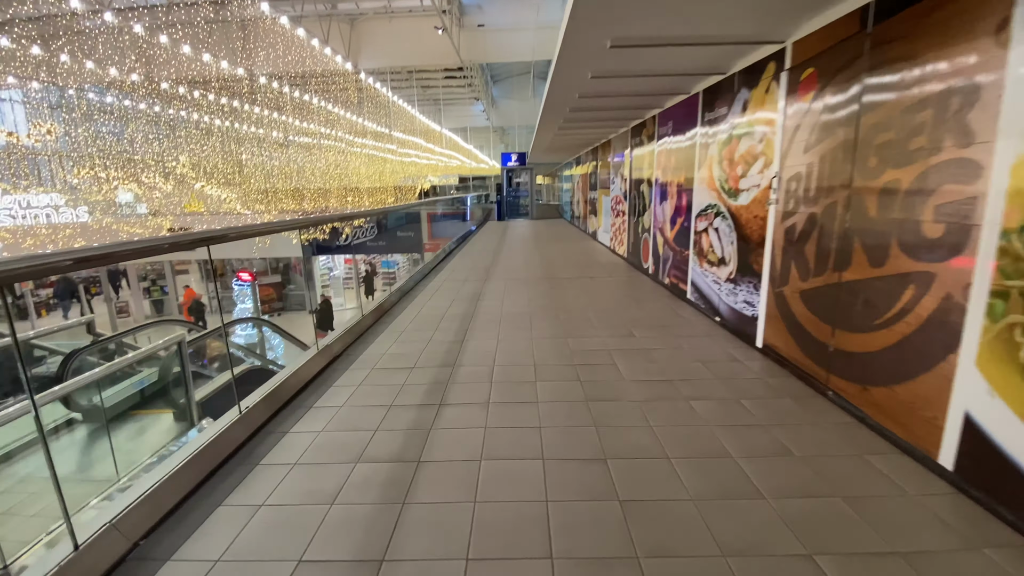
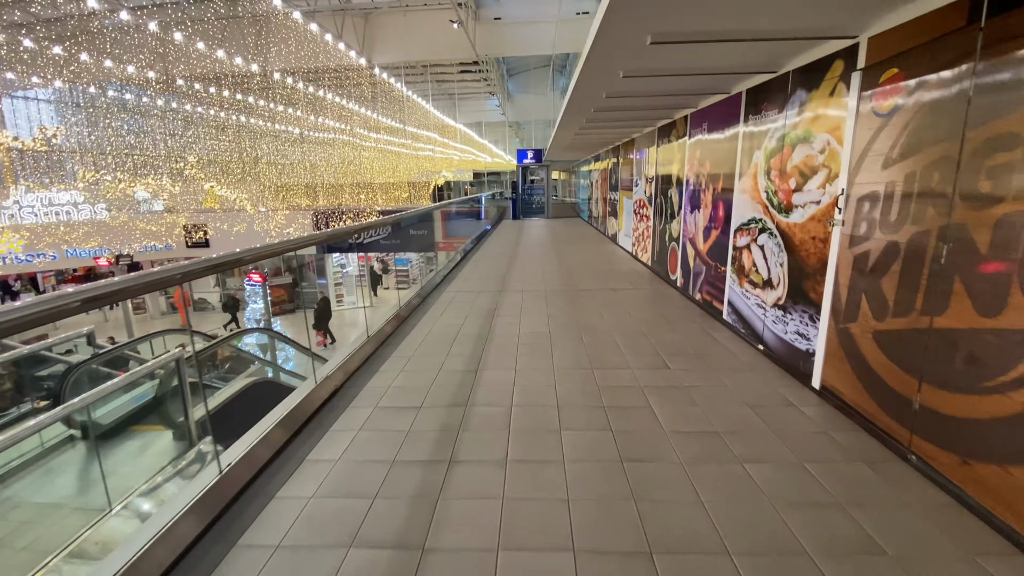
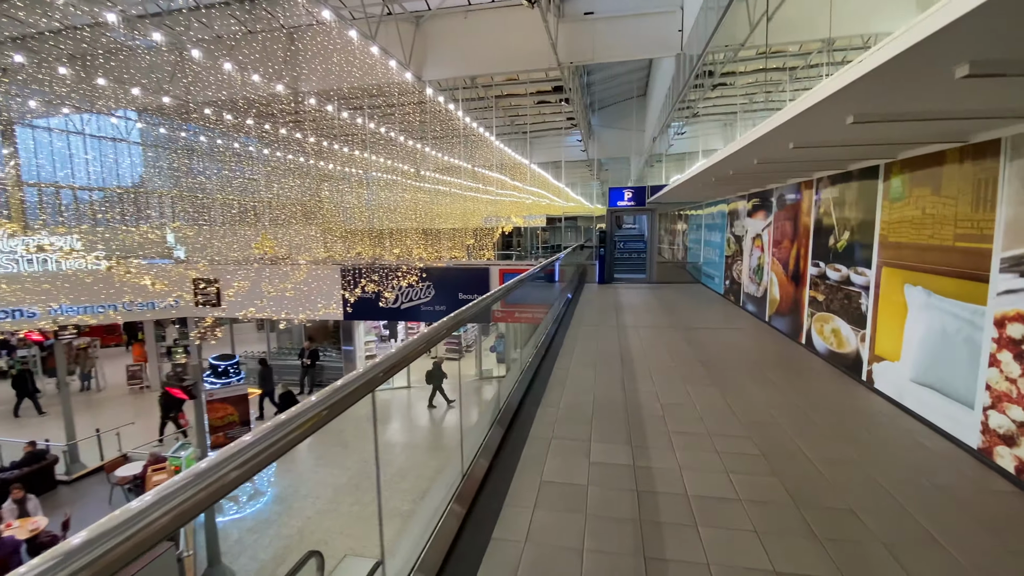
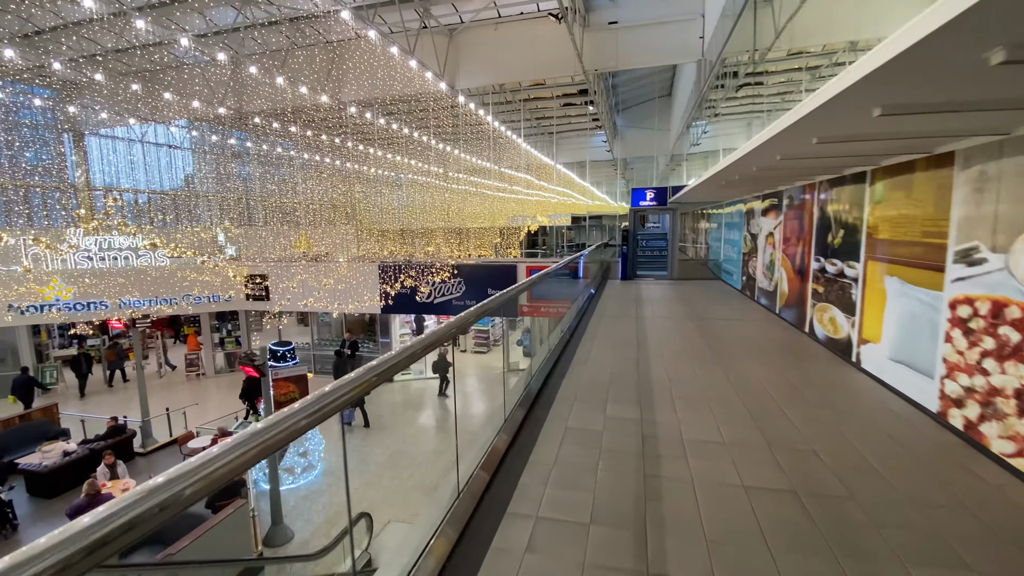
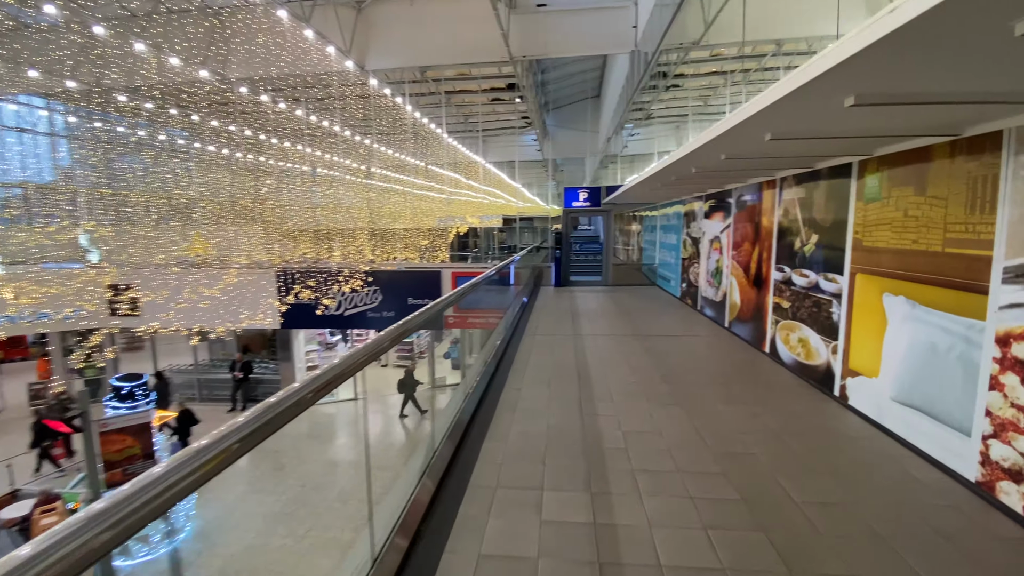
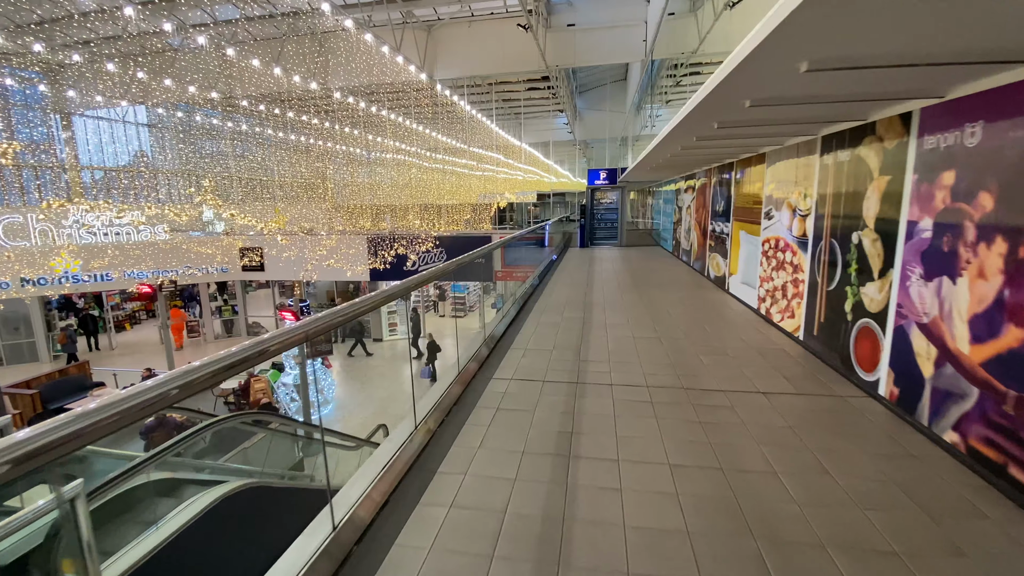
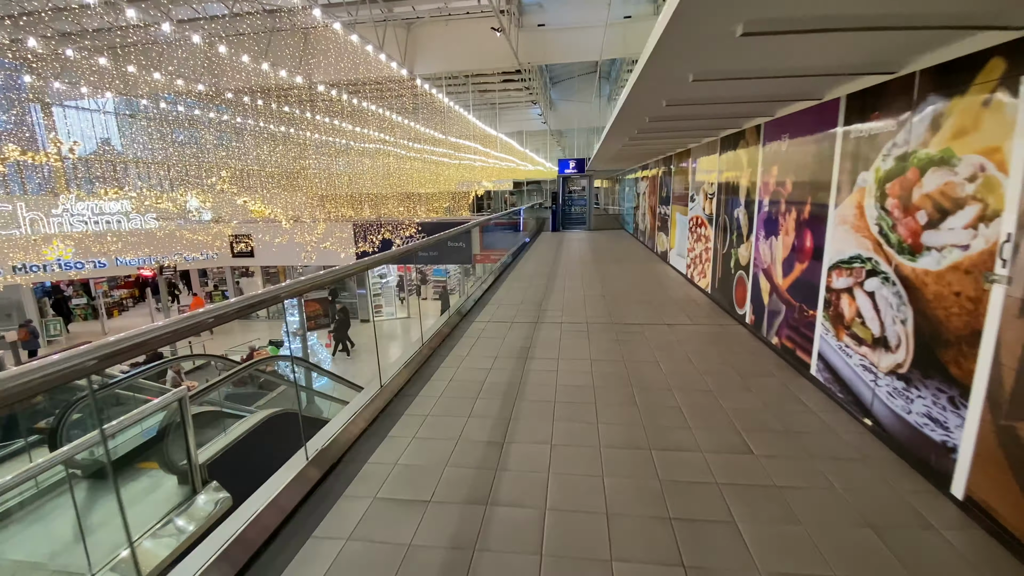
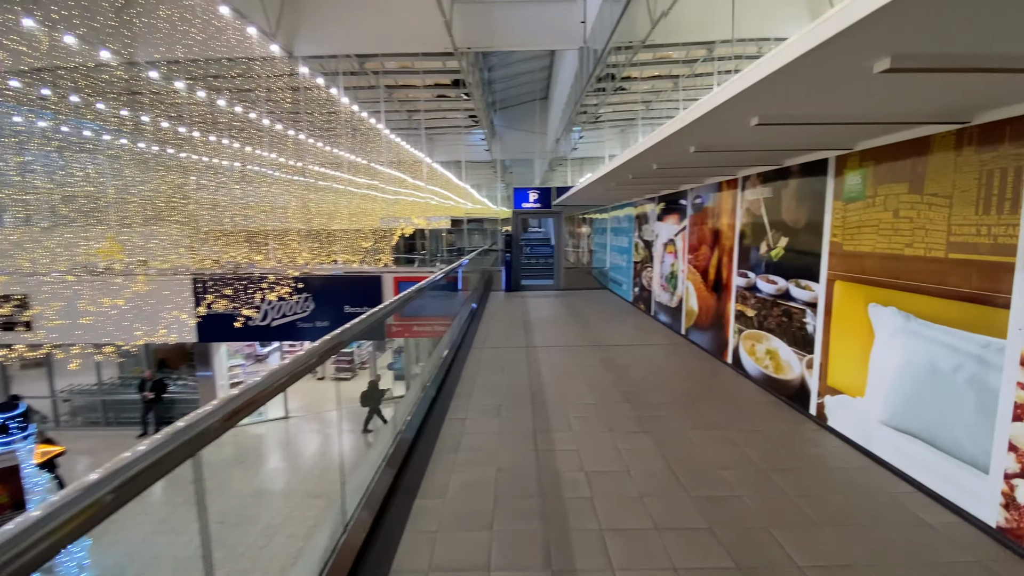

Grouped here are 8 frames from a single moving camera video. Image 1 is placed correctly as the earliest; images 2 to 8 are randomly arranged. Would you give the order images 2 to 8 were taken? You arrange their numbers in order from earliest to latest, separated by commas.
2, 7, 6, 4, 3, 5, 8
